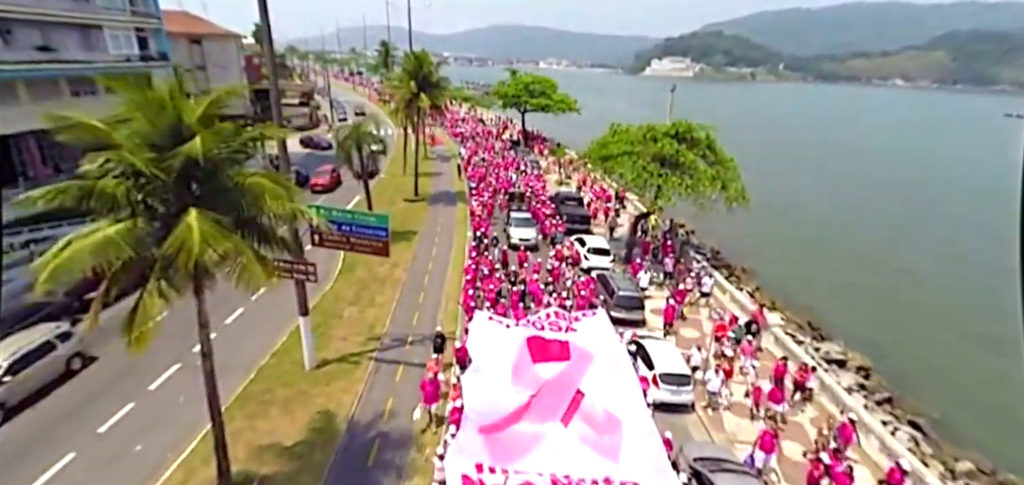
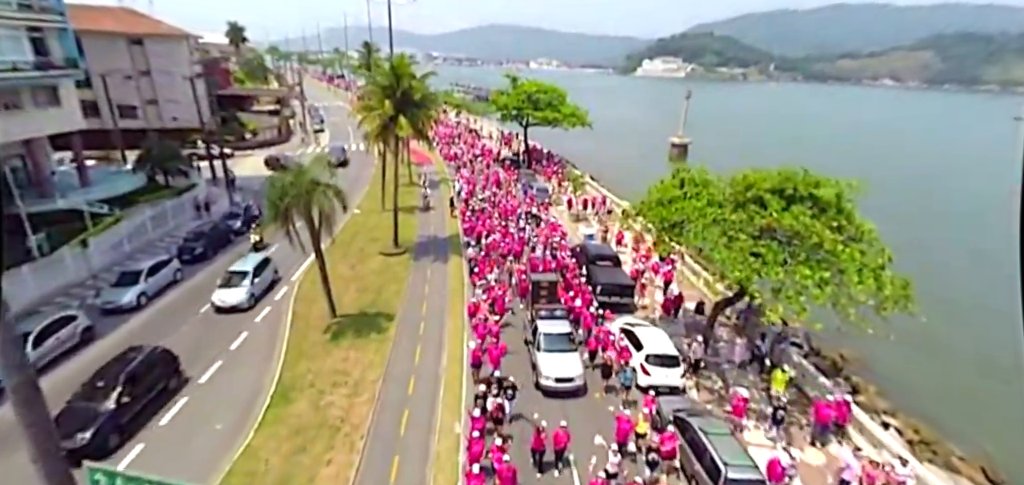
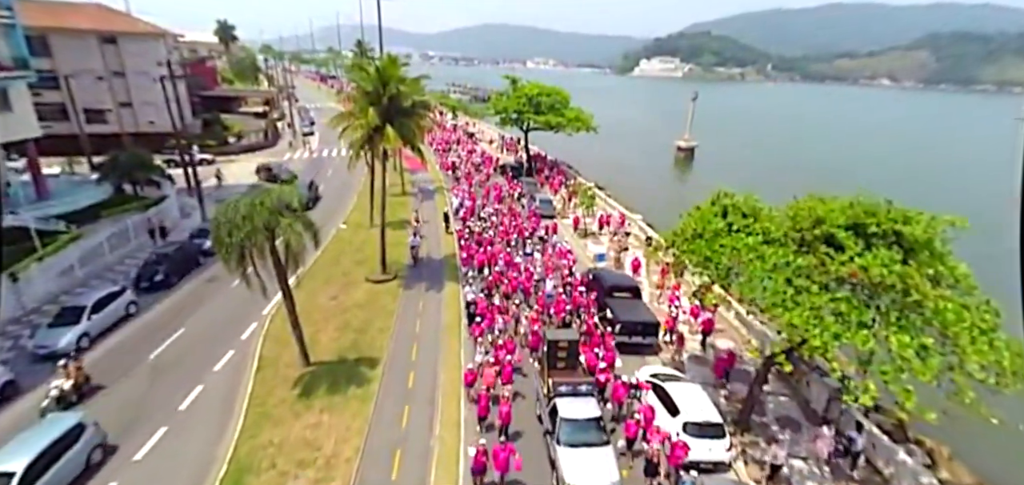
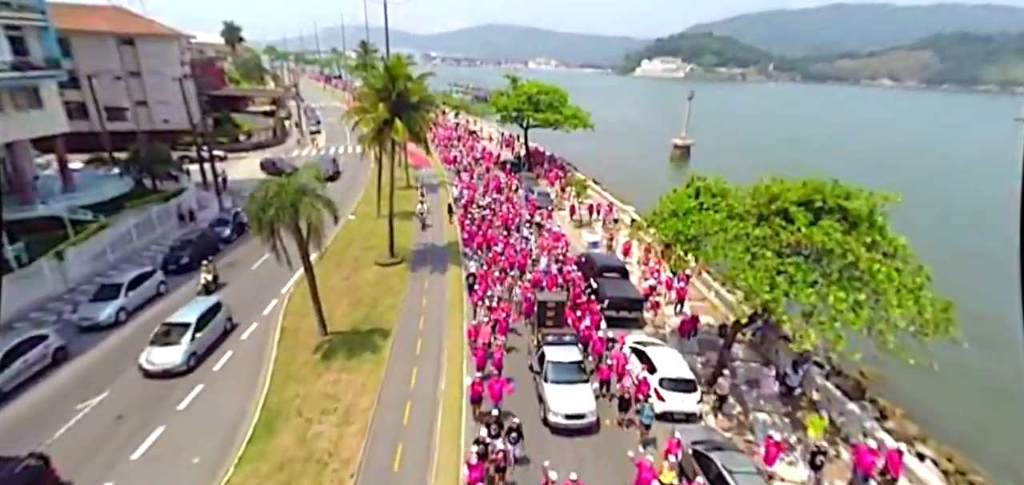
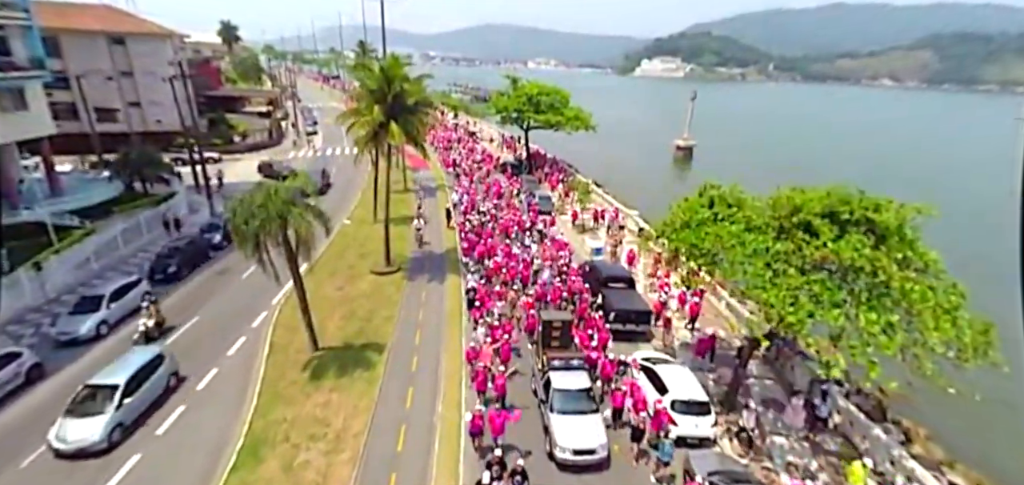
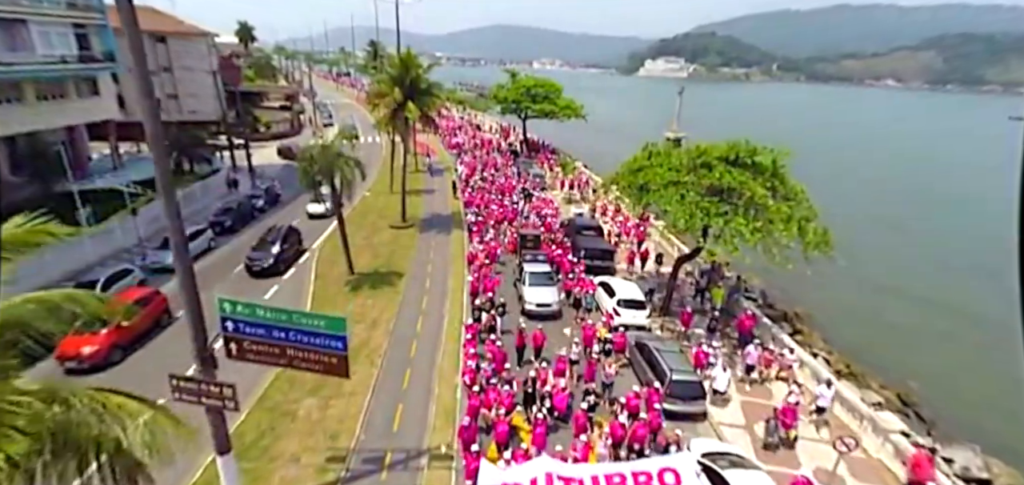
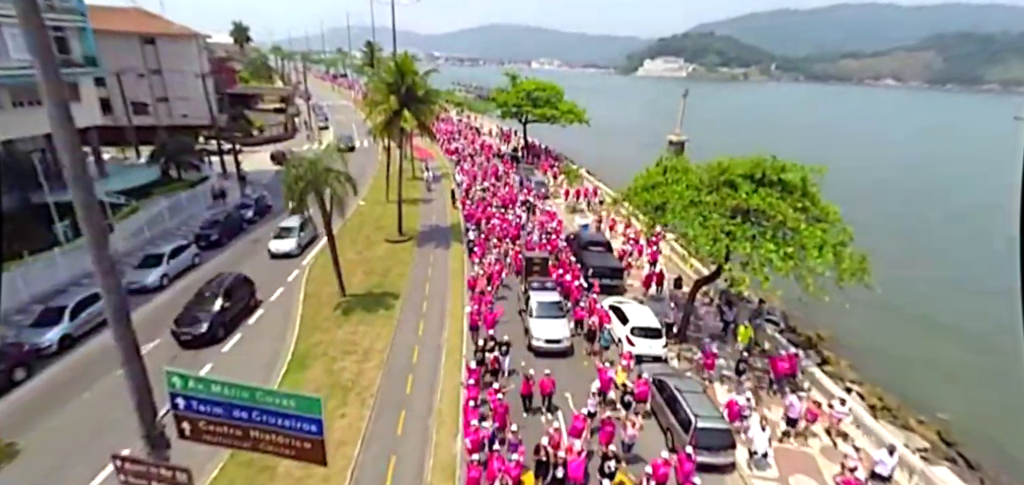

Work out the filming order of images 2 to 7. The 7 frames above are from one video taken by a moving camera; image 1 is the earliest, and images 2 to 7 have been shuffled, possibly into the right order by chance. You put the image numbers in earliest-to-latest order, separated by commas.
6, 7, 2, 4, 5, 3
